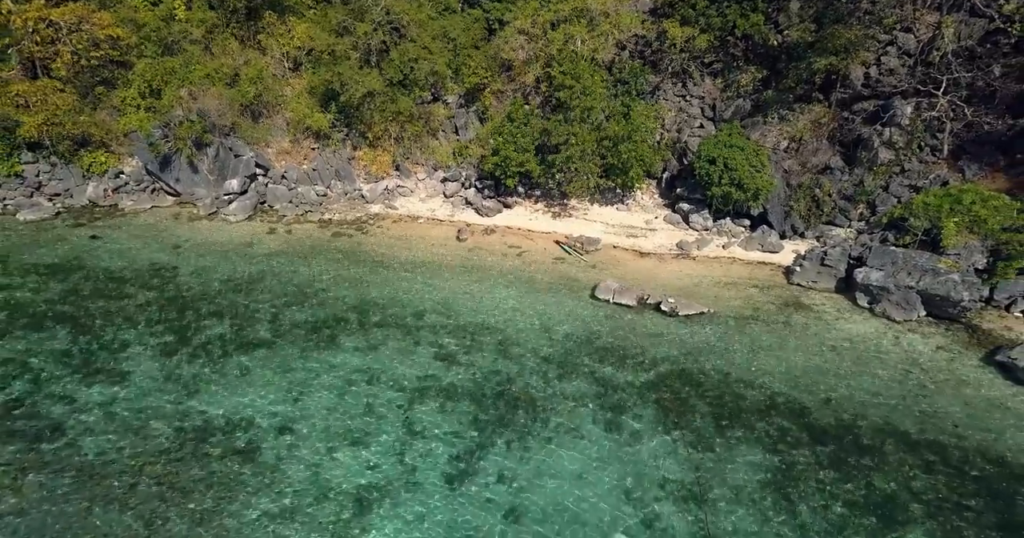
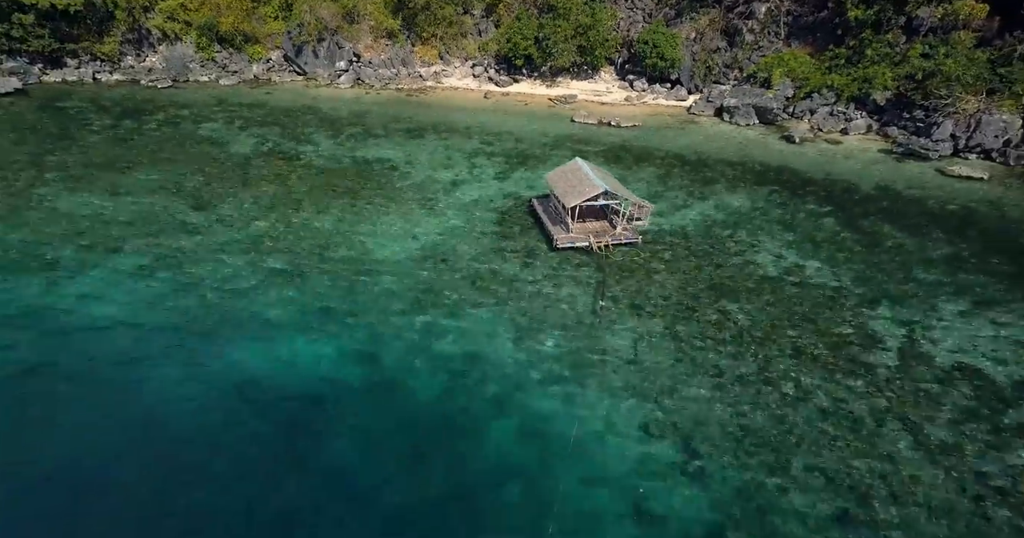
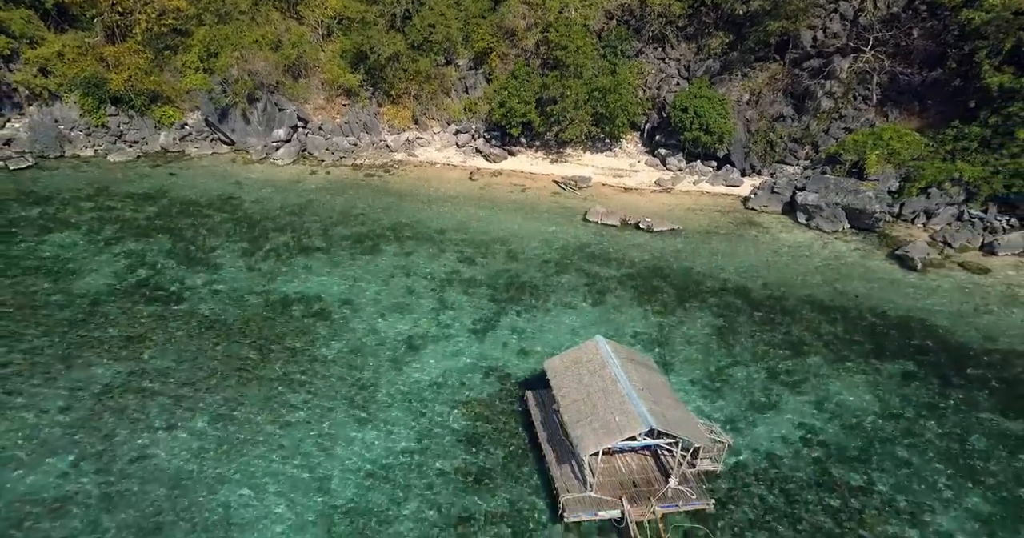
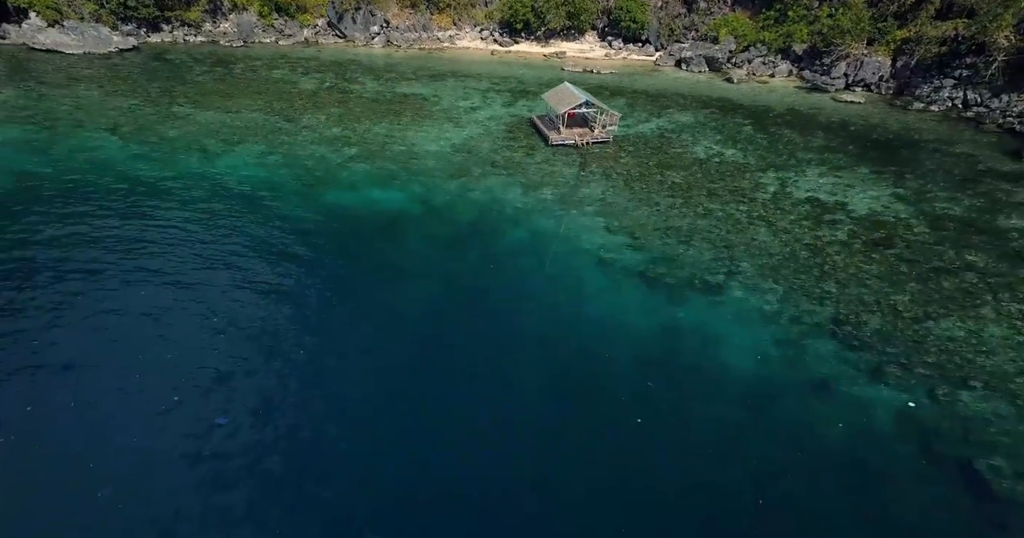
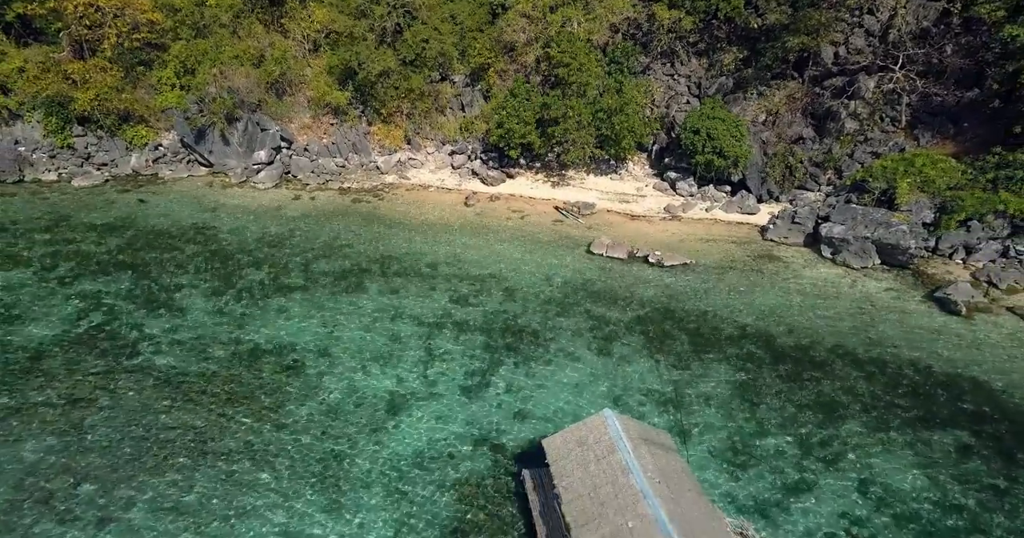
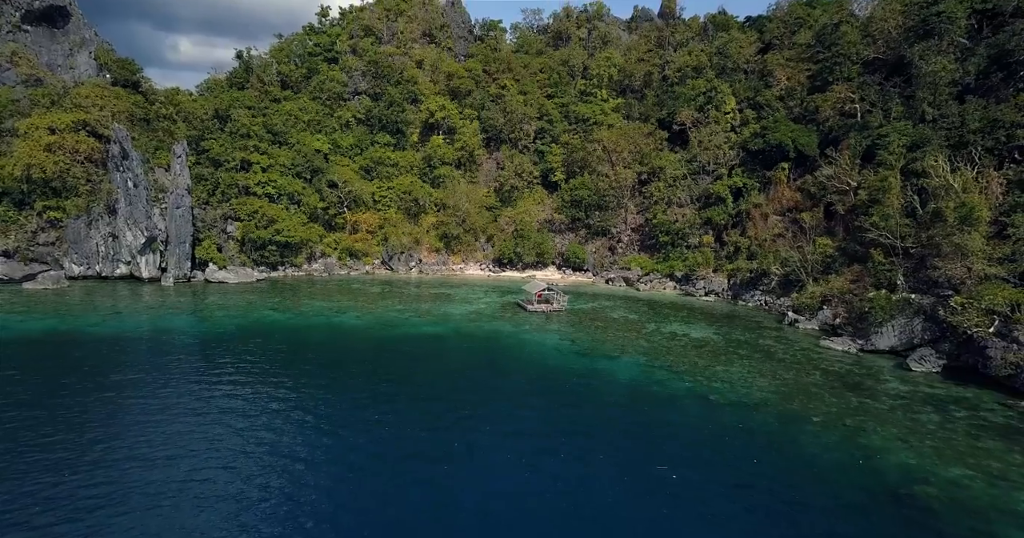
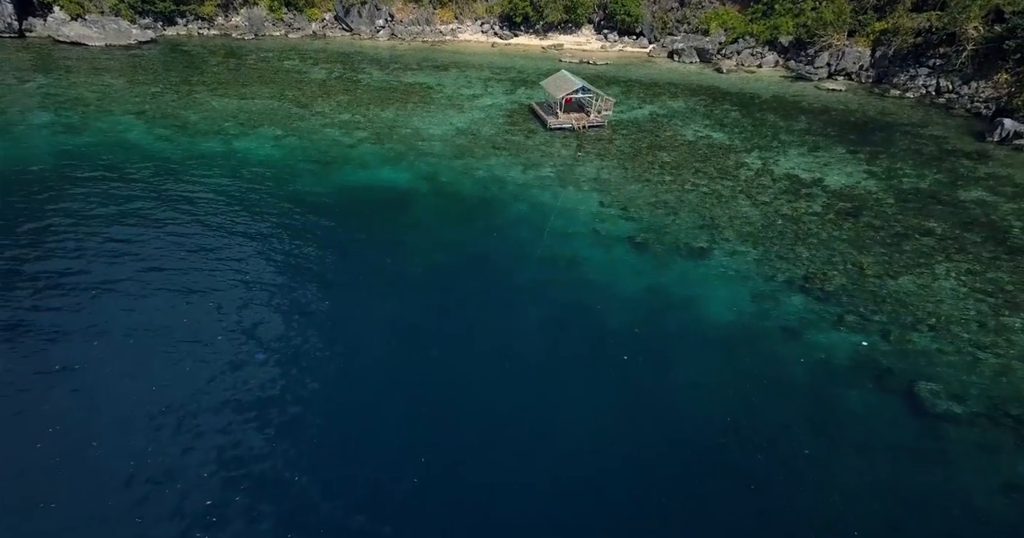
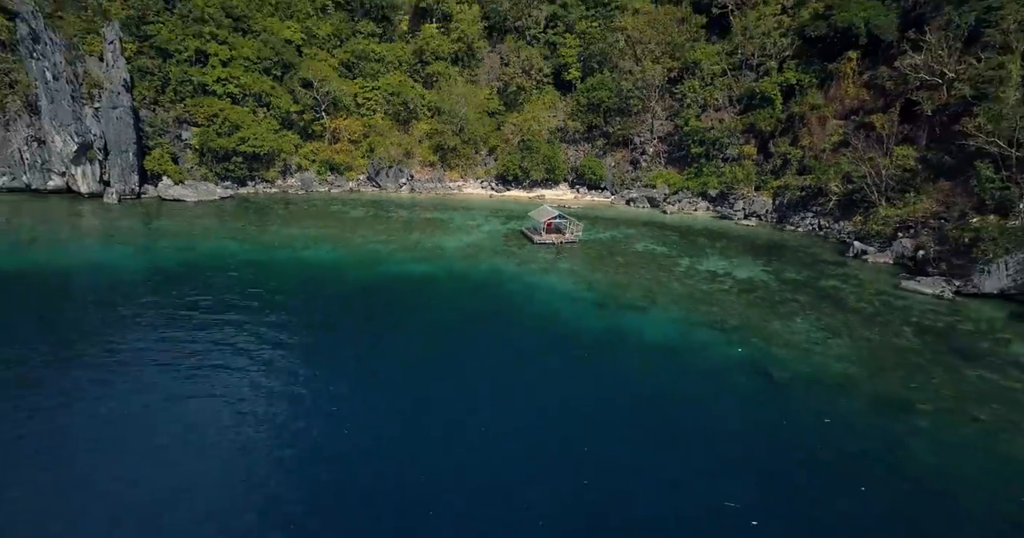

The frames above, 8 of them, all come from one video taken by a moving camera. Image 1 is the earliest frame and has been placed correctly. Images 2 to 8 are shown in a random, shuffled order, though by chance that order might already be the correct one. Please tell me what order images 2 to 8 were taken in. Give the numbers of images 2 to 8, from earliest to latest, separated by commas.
5, 3, 2, 4, 7, 8, 6
